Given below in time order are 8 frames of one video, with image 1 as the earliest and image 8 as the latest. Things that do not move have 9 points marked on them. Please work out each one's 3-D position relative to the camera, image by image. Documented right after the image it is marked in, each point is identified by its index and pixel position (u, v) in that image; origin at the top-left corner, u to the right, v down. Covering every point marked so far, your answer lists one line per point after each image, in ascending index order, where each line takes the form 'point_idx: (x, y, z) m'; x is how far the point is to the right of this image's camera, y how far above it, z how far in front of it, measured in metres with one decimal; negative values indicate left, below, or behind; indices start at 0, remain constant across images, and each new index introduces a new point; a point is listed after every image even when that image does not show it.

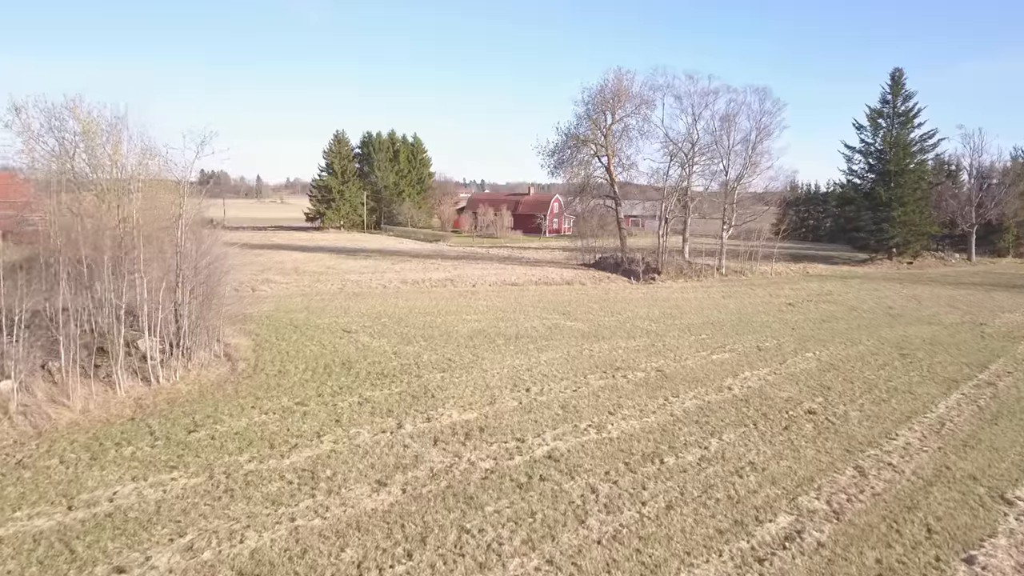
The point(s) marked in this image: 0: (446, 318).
0: (-1.4, -0.6, +16.4) m
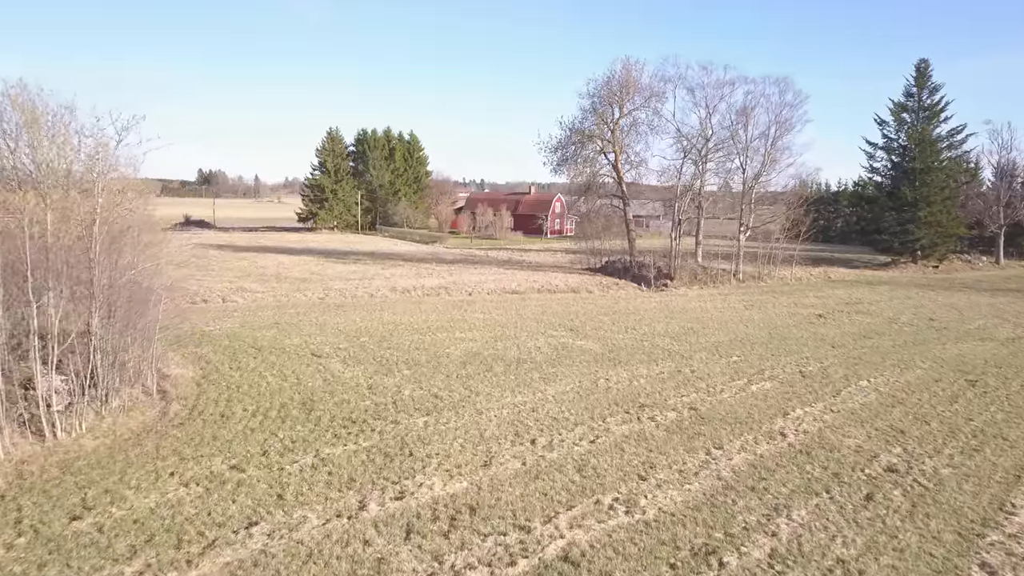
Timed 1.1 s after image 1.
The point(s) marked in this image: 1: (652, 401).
0: (-1.4, -0.9, +14.2) m
1: (+1.8, -1.5, +10.3) m
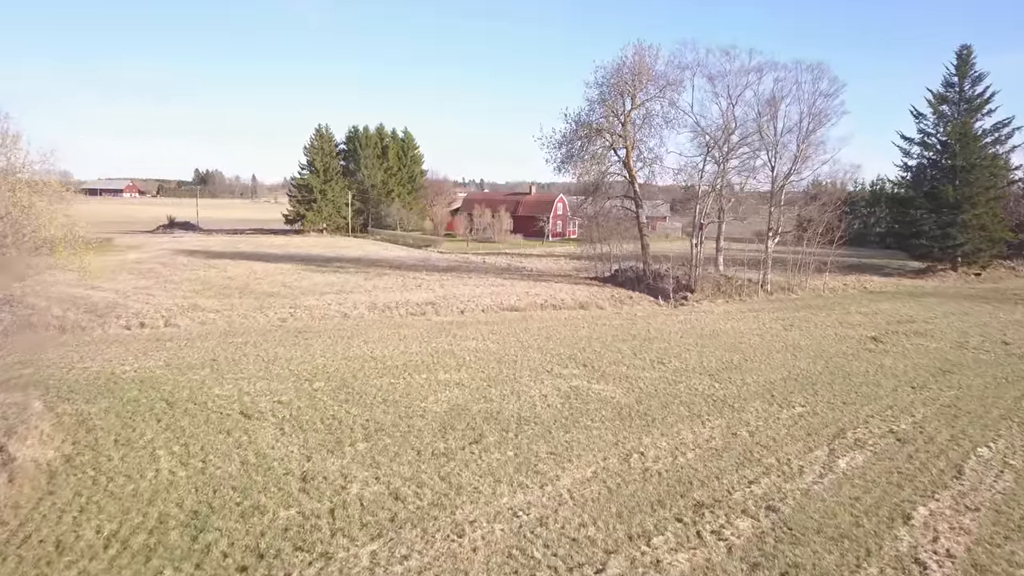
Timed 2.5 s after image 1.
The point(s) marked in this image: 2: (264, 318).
0: (-1.4, -1.3, +11.0) m
1: (+1.8, -1.9, +7.2) m
2: (-5.3, -0.6, +17.0) m
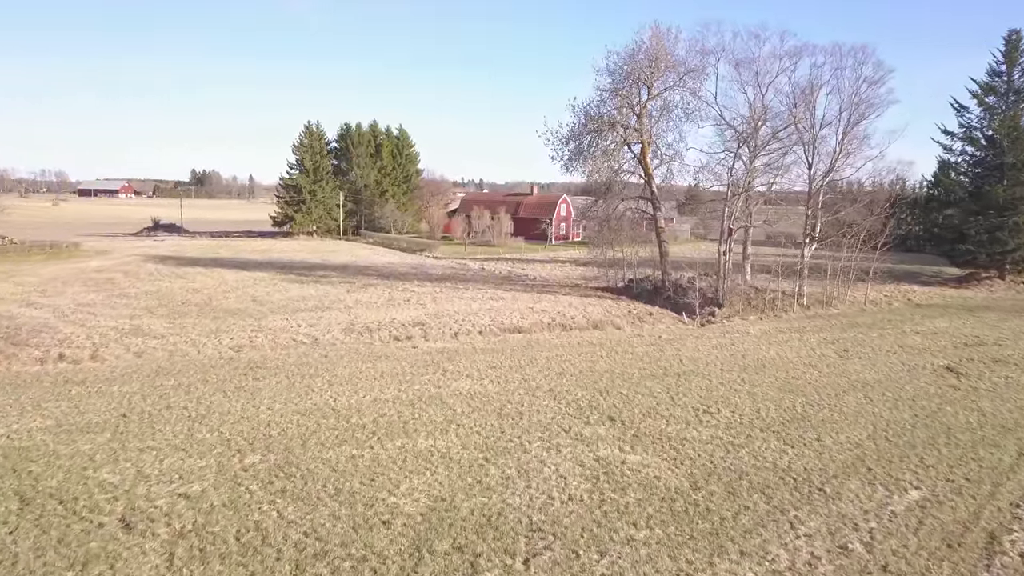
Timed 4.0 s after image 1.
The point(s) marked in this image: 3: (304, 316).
0: (-1.3, -1.7, +8.1) m
1: (+1.9, -2.2, +4.3) m
2: (-5.2, -1.0, +14.1) m
3: (-4.7, -0.6, +17.9) m
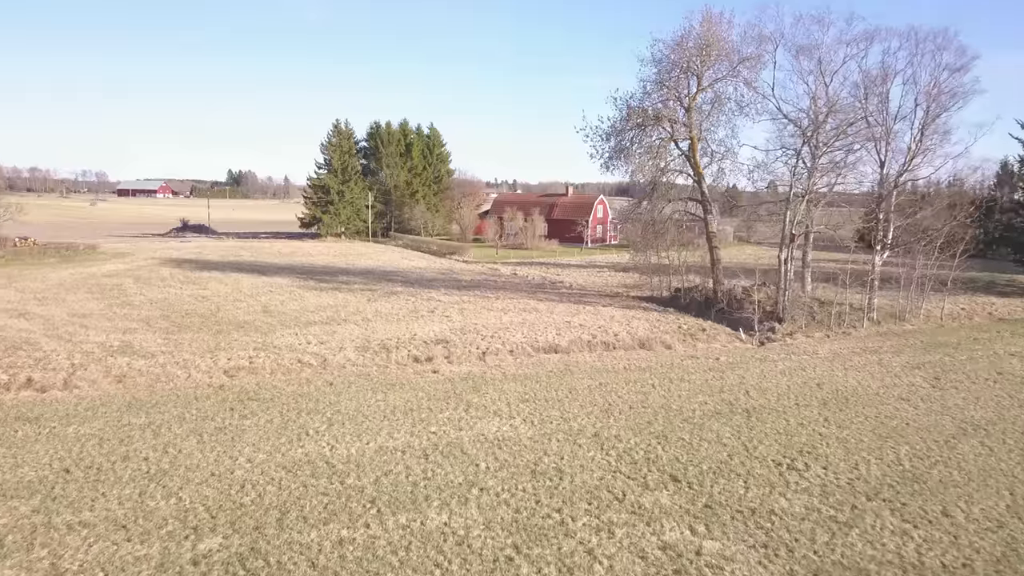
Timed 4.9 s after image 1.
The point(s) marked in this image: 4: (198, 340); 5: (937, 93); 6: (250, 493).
0: (-1.0, -1.9, +6.2) m
1: (+2.0, -2.5, +2.2) m
2: (-4.7, -1.2, +12.3) m
3: (-4.0, -0.9, +16.1) m
4: (-5.8, -1.0, +14.7) m
5: (+10.2, +4.6, +19.1) m
6: (-2.3, -1.8, +7.0) m
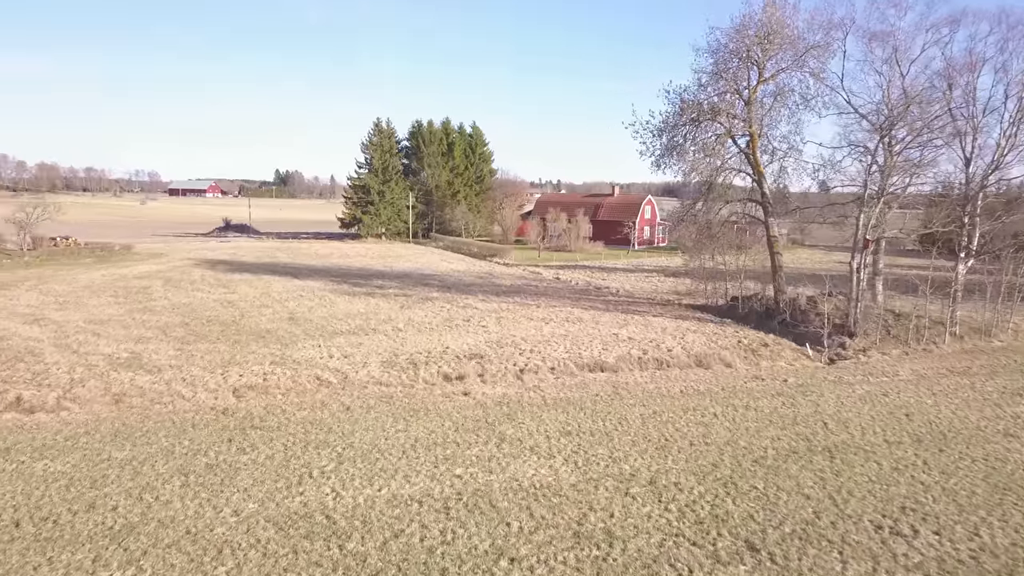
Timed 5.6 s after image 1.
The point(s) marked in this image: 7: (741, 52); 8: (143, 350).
0: (-0.8, -2.1, +4.8) m
1: (+2.0, -2.7, +0.7) m
2: (-4.1, -1.4, +11.1) m
3: (-3.2, -1.0, +14.9) m
4: (-5.1, -1.1, +13.6) m
5: (+11.2, +4.4, +17.1) m
6: (-2.0, -1.9, +5.7) m
7: (+5.5, +5.7, +19.3) m
8: (-6.2, -1.0, +13.3) m
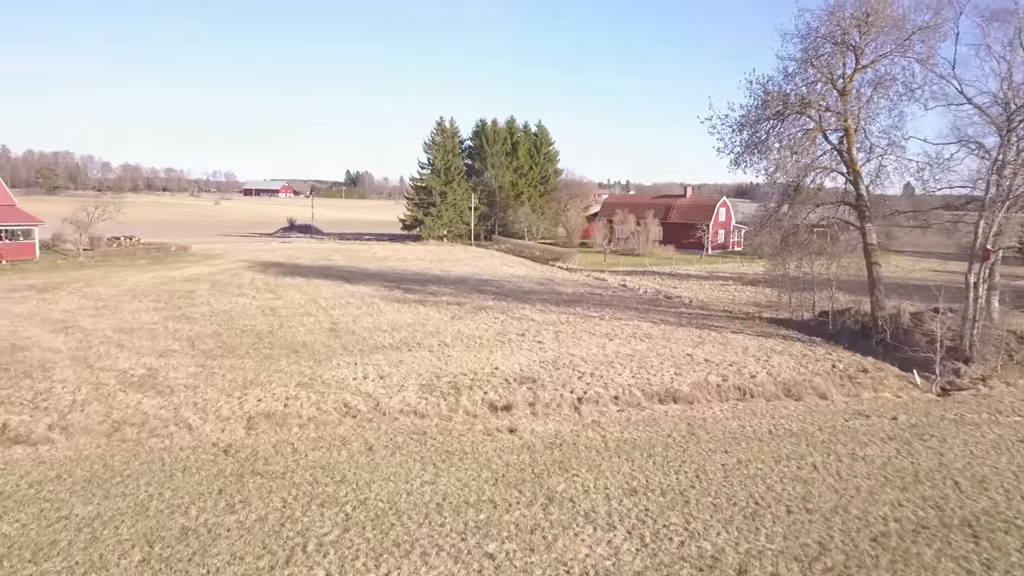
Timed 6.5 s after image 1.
0: (-0.7, -2.3, +3.2) m
1: (+1.7, -2.9, -1.1) m
2: (-3.5, -1.5, +9.7) m
3: (-2.2, -1.2, +13.4) m
4: (-4.2, -1.2, +12.3) m
5: (+12.4, +4.0, +14.4) m
6: (-1.8, -2.1, +4.2) m
7: (+6.9, +5.4, +17.1) m
8: (-5.3, -1.2, +12.1) m
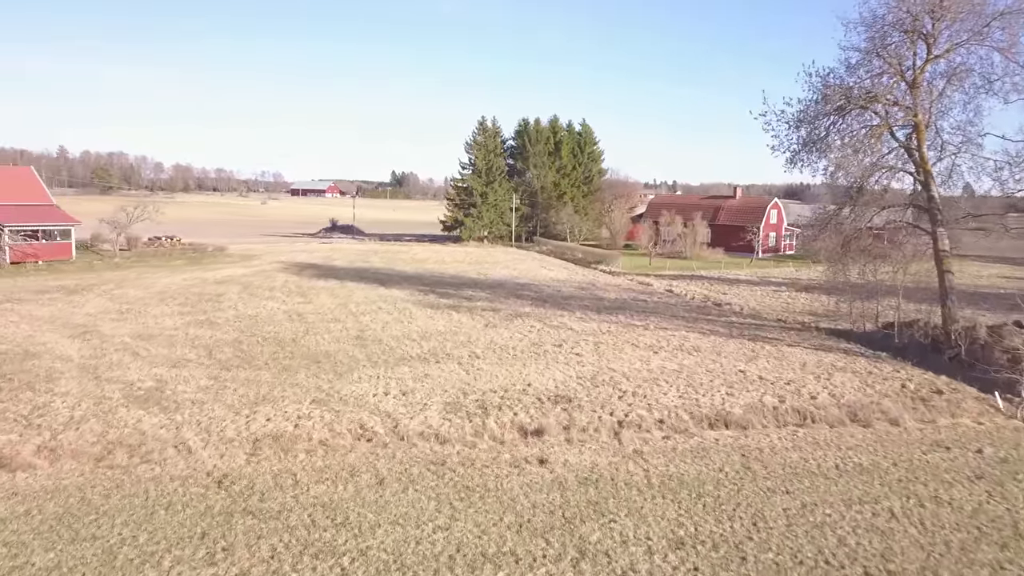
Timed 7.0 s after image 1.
0: (-0.7, -2.4, +2.2) m
1: (+1.5, -3.1, -2.3) m
2: (-3.1, -1.7, +8.9) m
3: (-1.7, -1.3, +12.5) m
4: (-3.7, -1.3, +11.5) m
5: (+13.0, +3.8, +12.7) m
6: (-1.8, -2.2, +3.2) m
7: (+7.7, +5.2, +15.6) m
8: (-4.9, -1.3, +11.4) m
